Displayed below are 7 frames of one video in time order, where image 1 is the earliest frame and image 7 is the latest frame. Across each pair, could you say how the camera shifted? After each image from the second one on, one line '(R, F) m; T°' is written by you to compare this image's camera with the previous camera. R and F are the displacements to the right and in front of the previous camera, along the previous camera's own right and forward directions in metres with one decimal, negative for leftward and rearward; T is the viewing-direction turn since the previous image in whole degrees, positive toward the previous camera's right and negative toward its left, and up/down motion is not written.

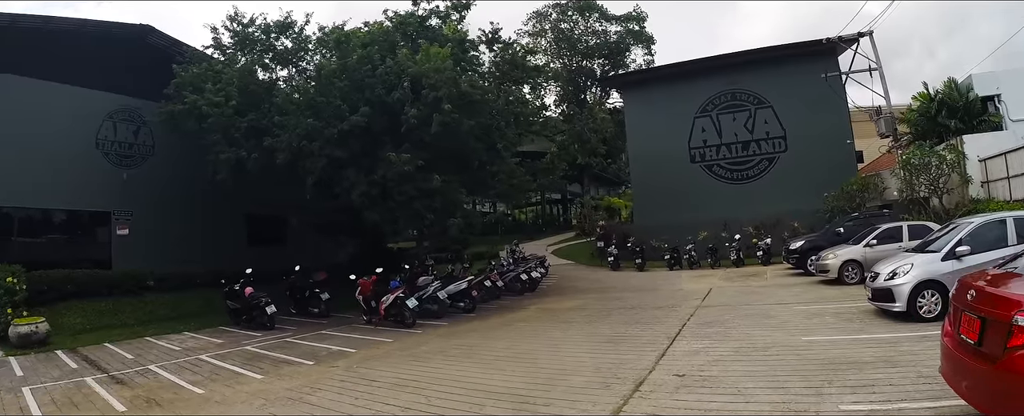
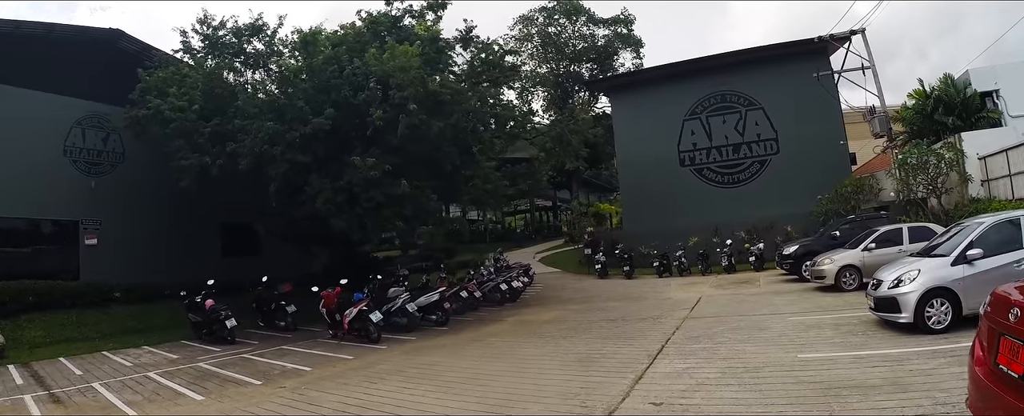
(+0.4, +0.7) m; 0°
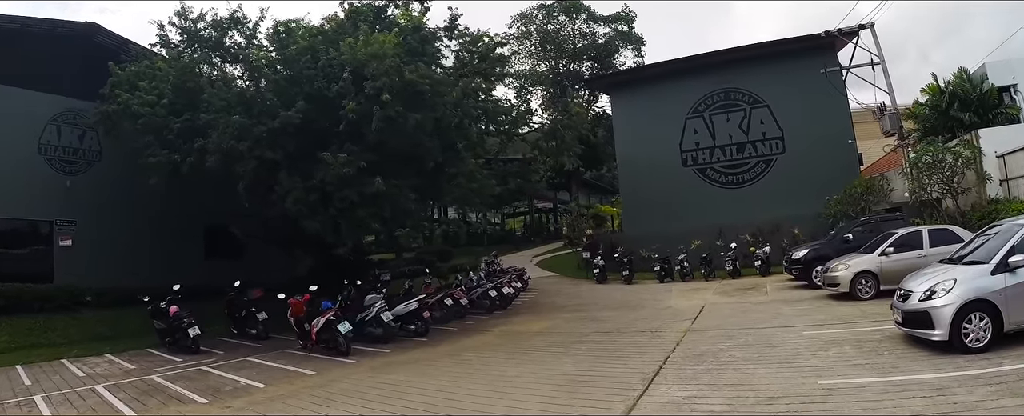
(+0.3, +0.9) m; 0°
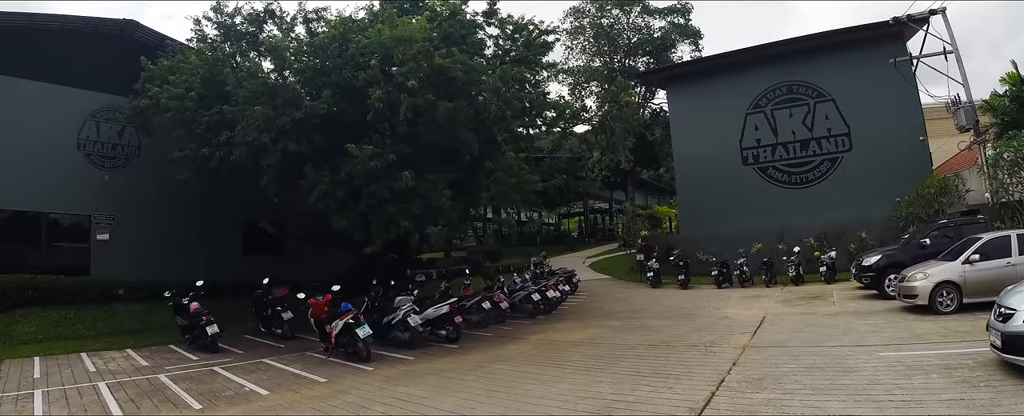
(+0.2, +0.7) m; -5°
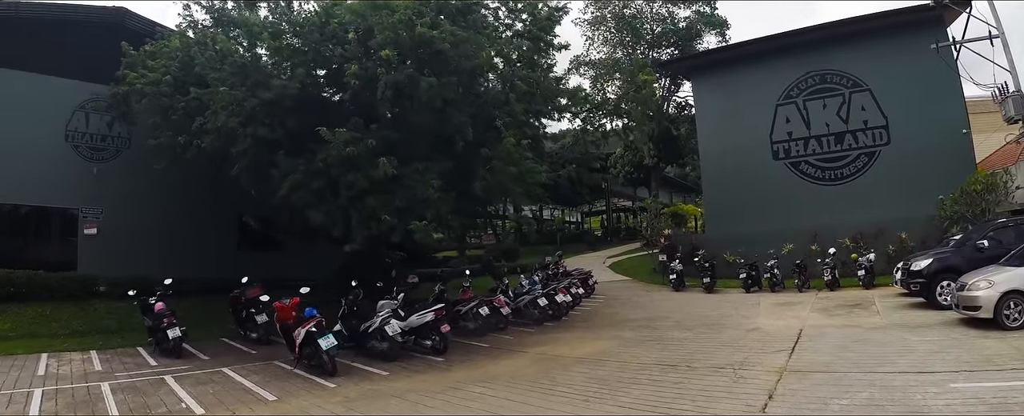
(+0.3, +1.2) m; -2°
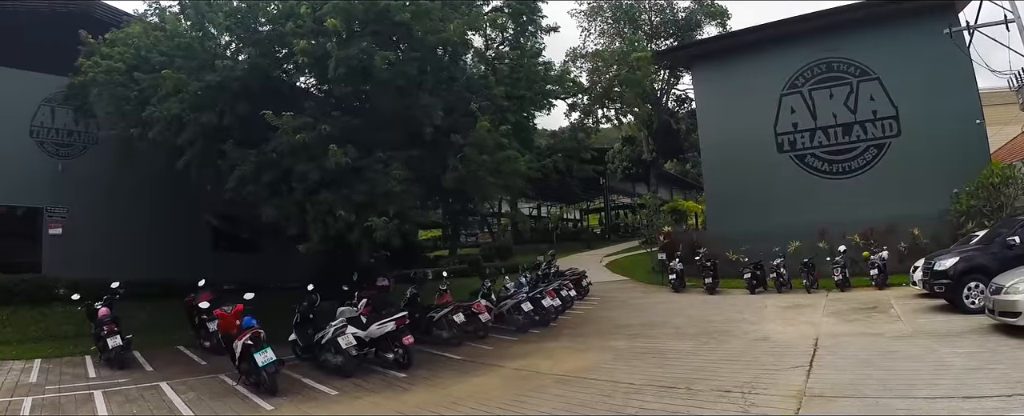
(+0.3, +1.0) m; 0°
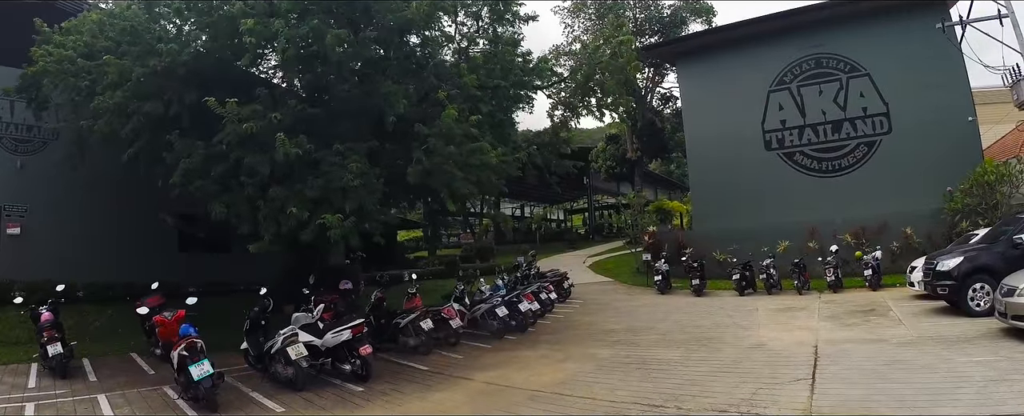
(+0.2, +0.7) m; +1°
